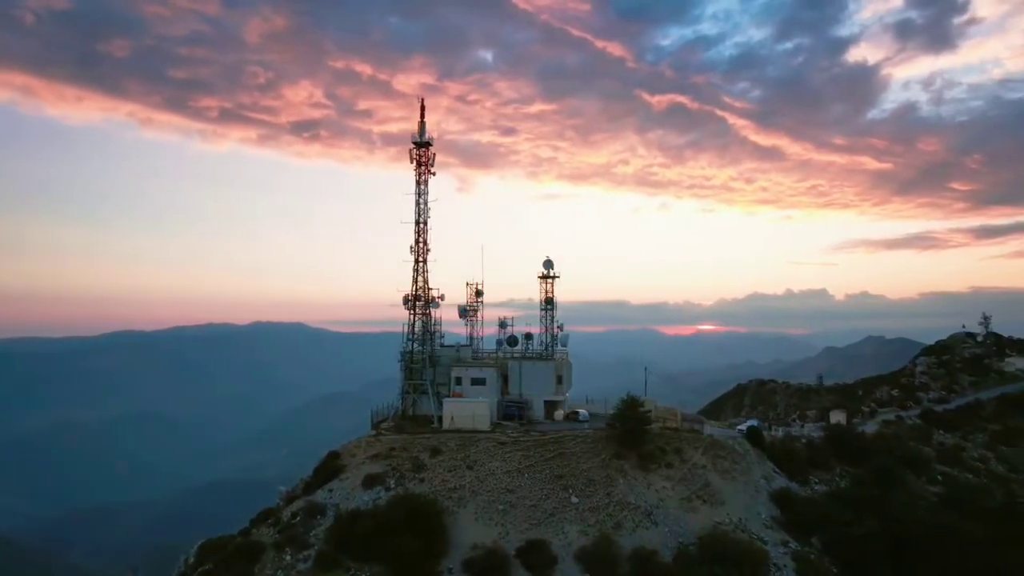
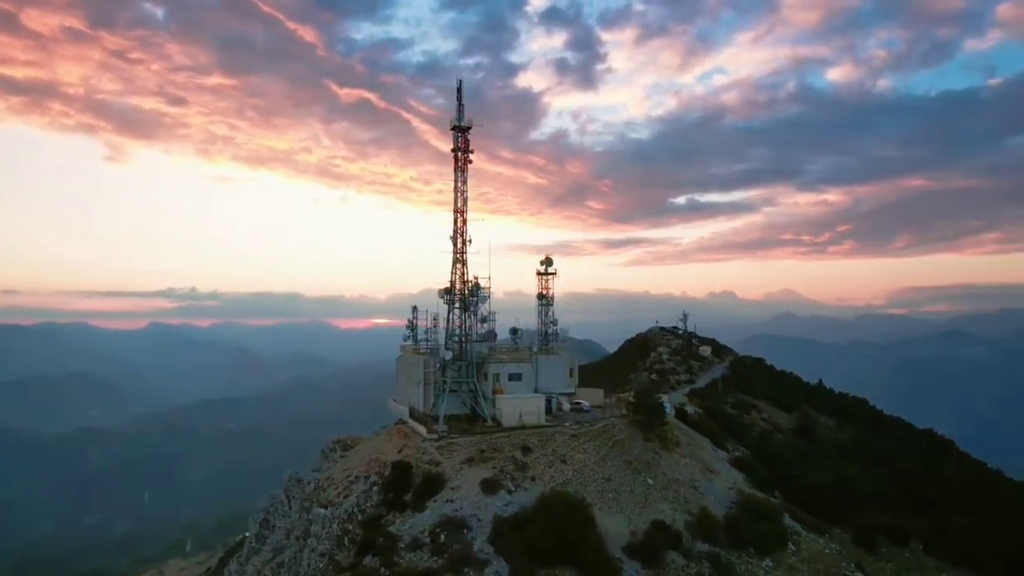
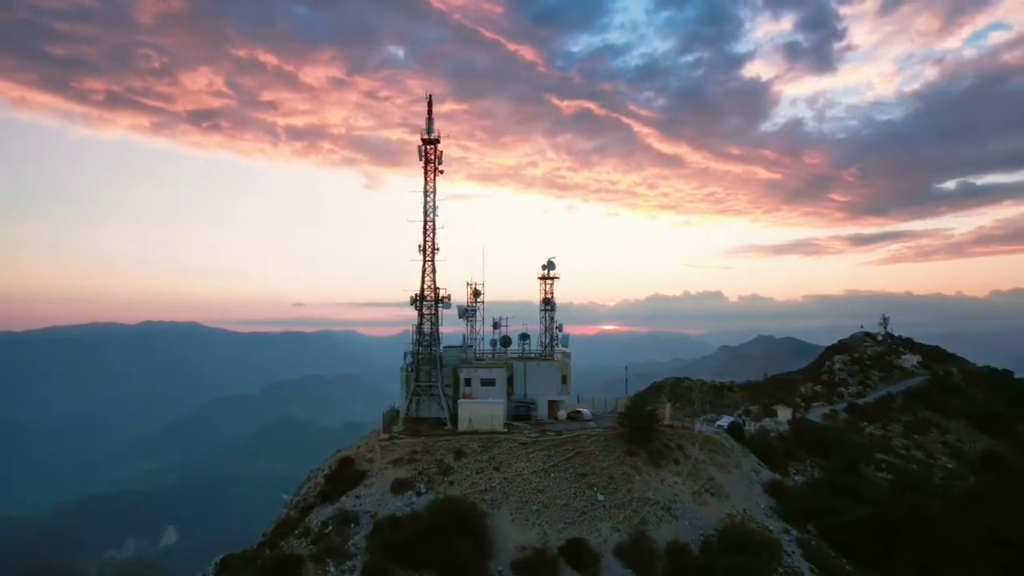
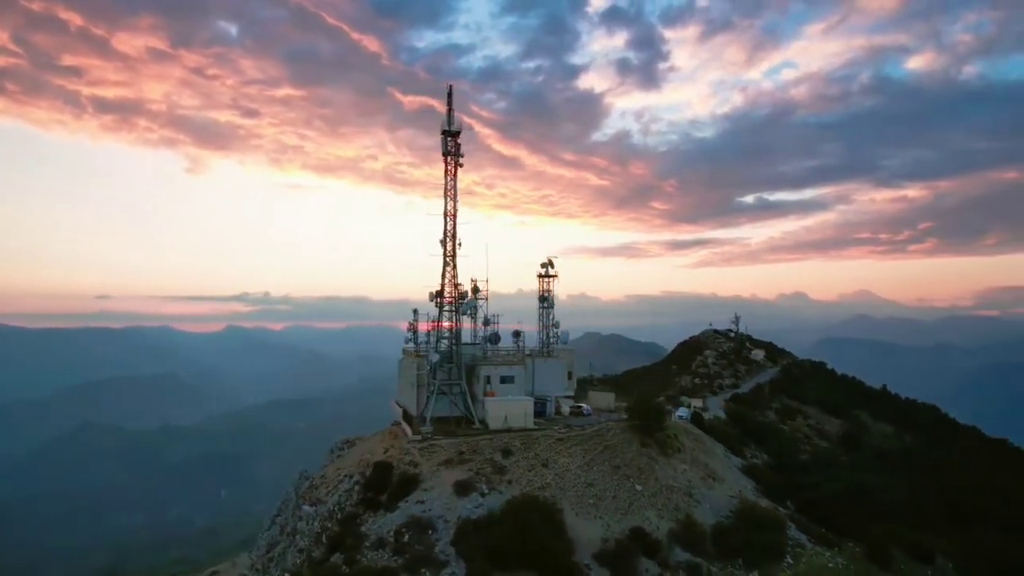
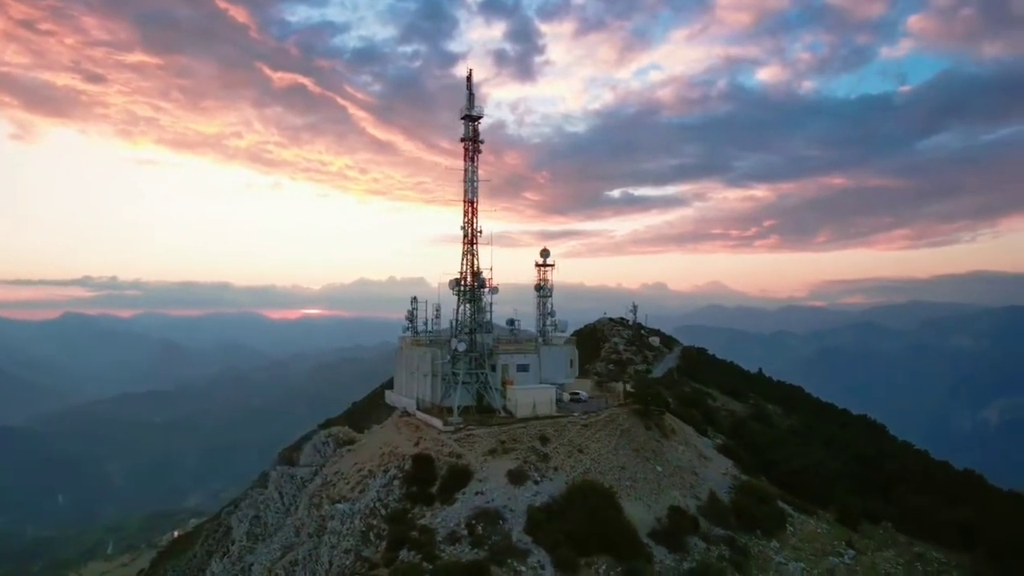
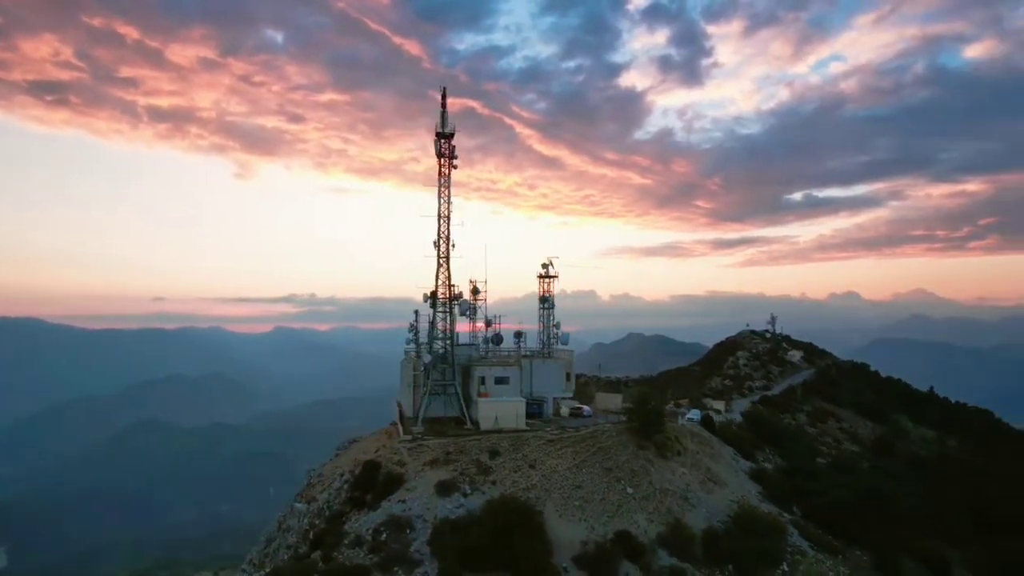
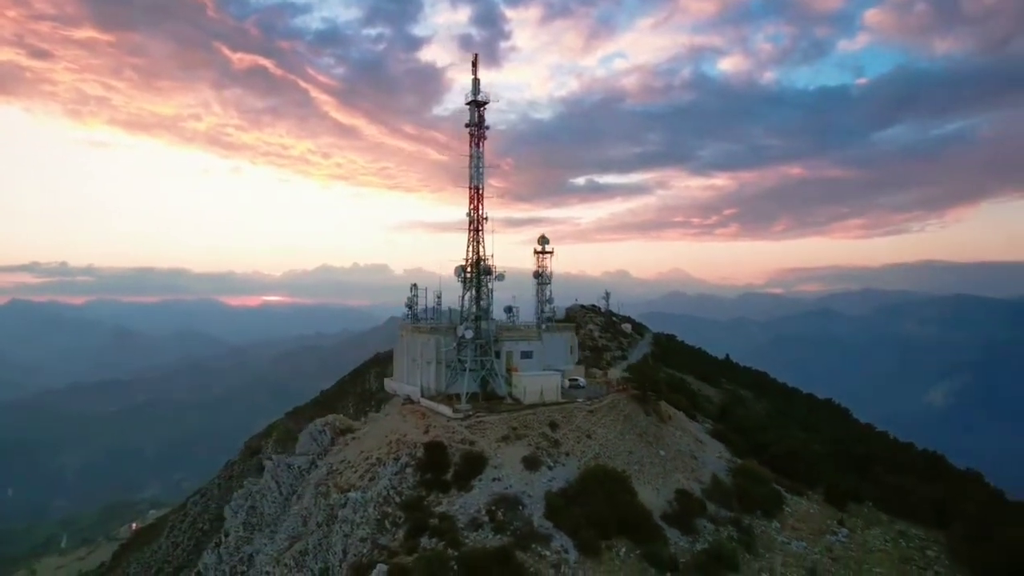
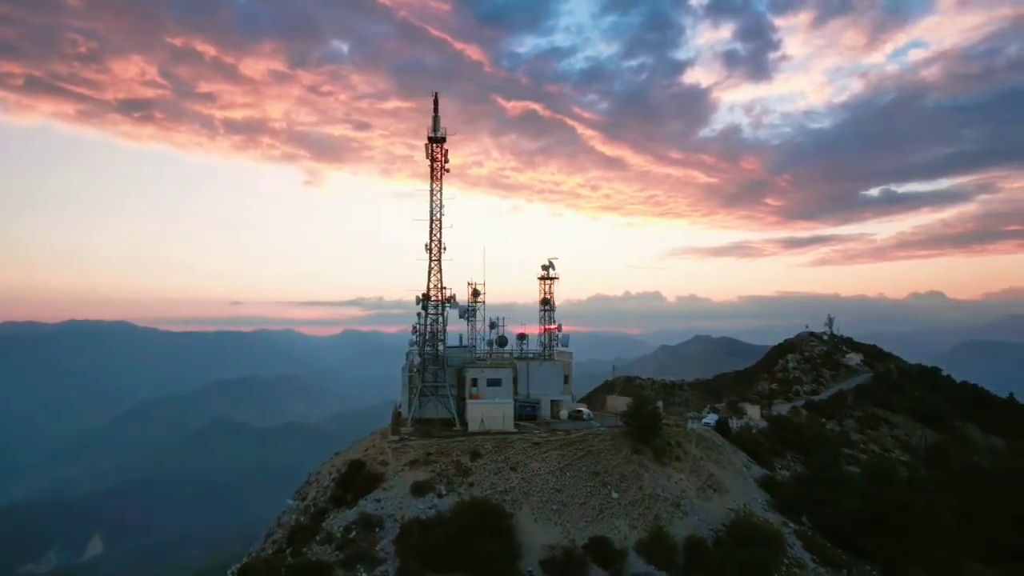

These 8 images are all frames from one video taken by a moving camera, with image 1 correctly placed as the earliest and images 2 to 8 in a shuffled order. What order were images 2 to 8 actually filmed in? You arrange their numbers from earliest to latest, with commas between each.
3, 8, 6, 4, 2, 5, 7
